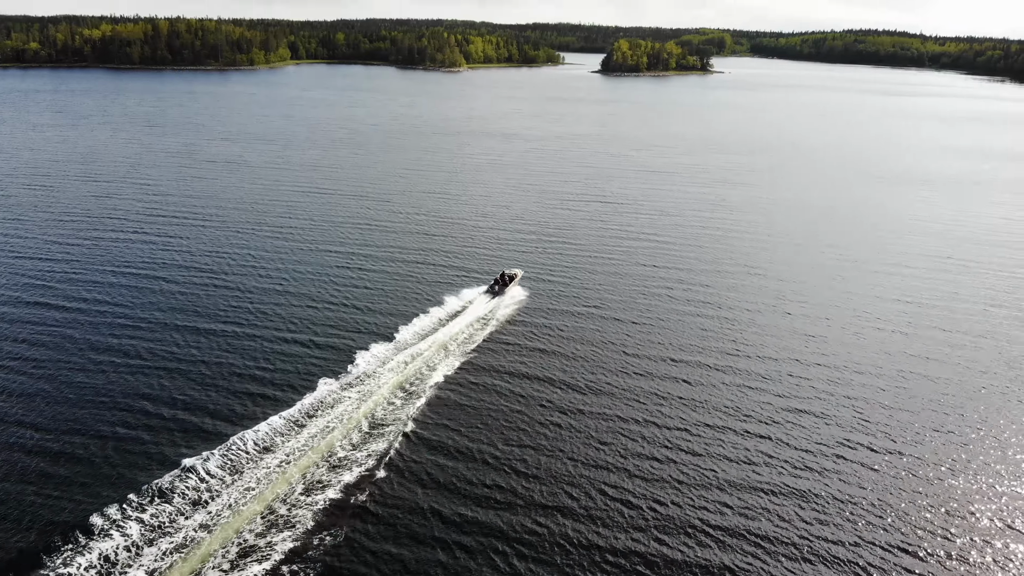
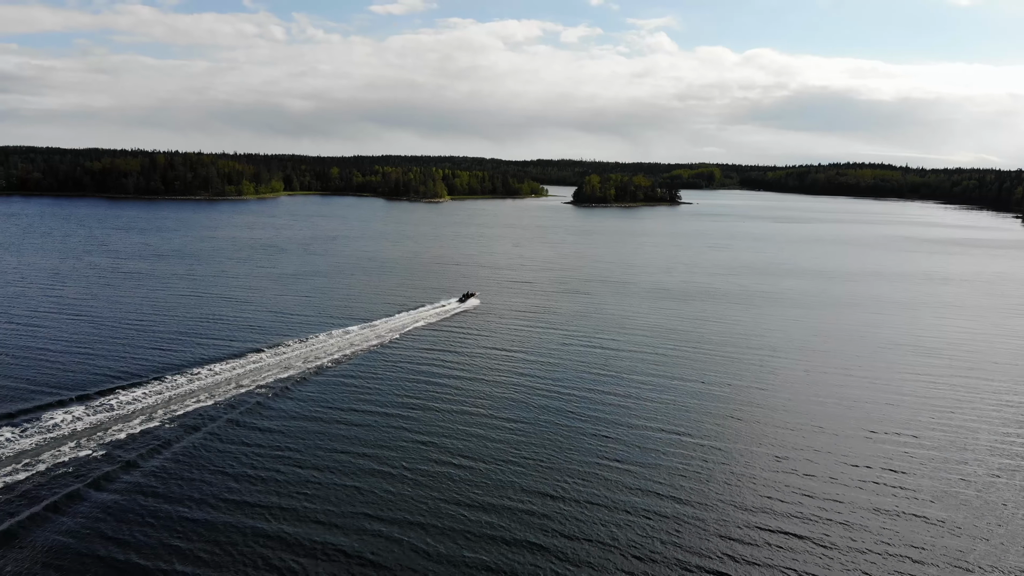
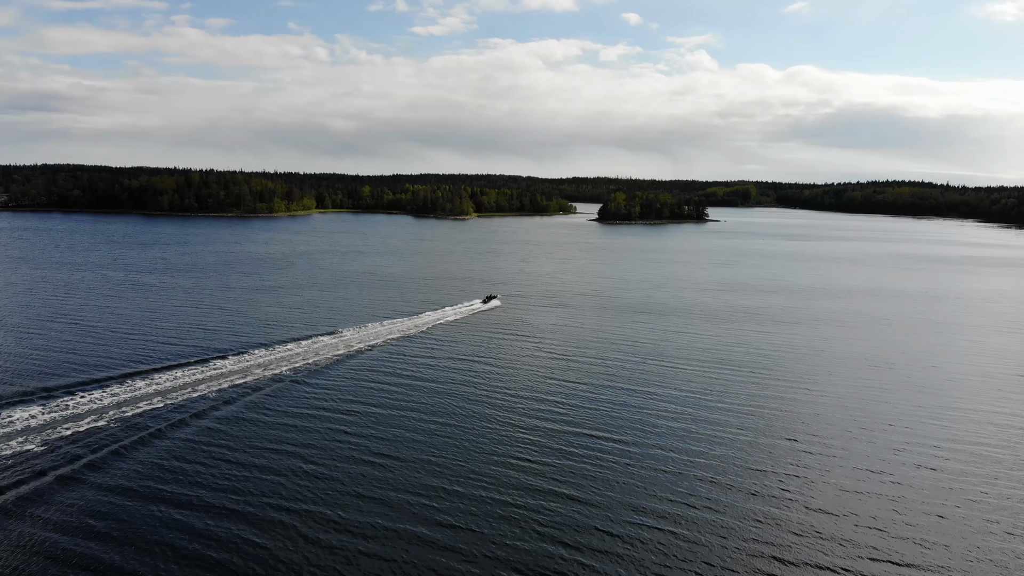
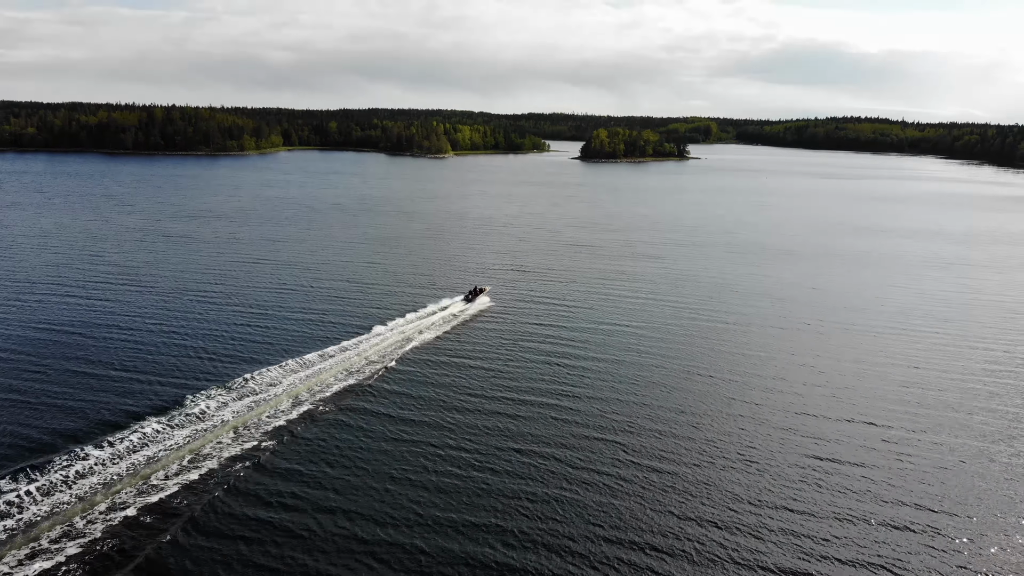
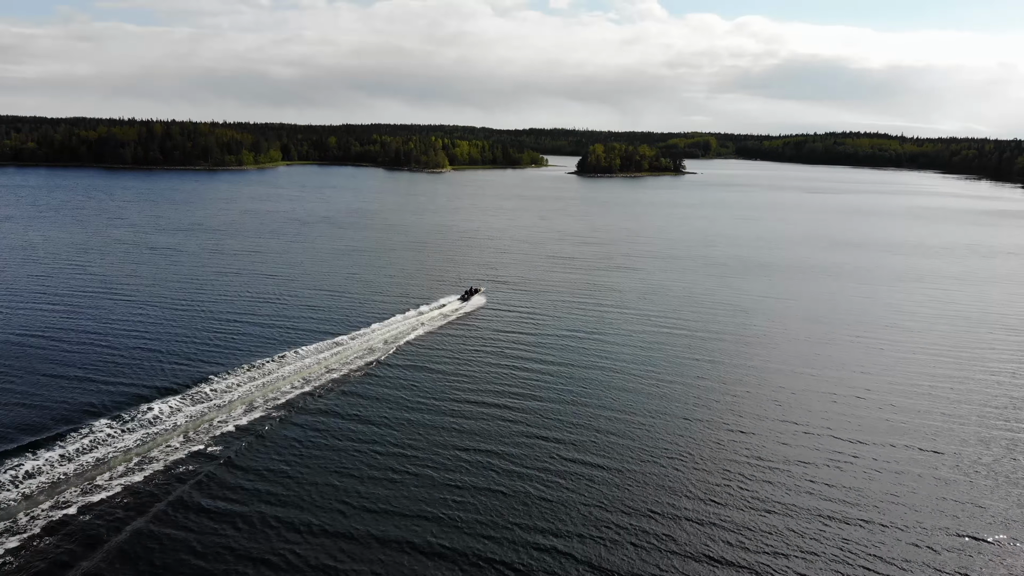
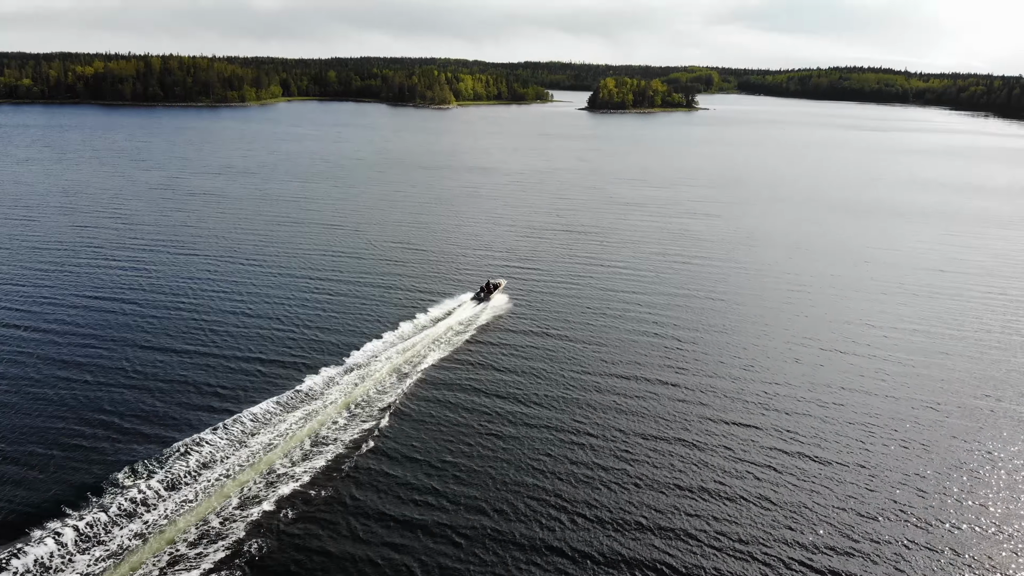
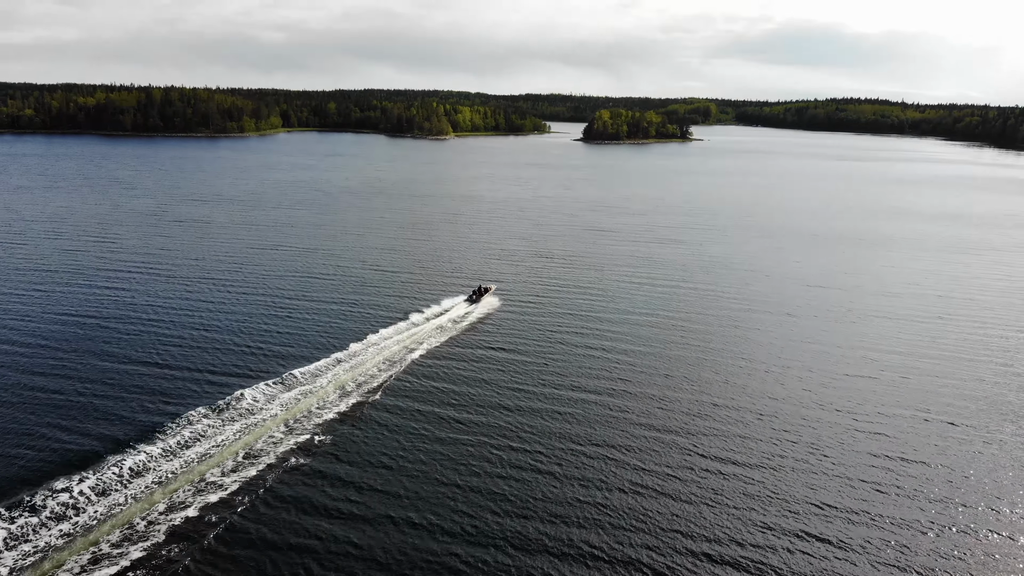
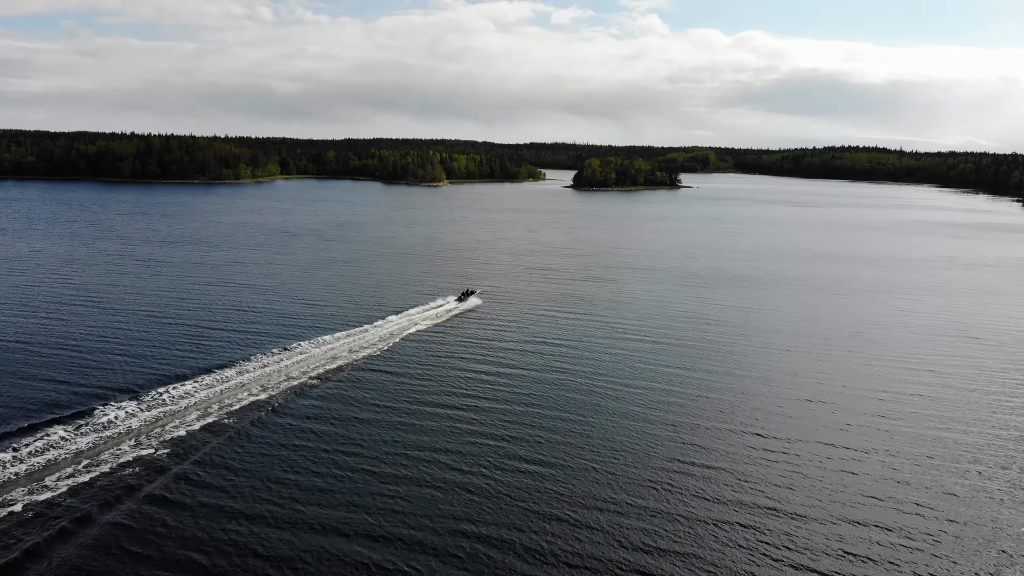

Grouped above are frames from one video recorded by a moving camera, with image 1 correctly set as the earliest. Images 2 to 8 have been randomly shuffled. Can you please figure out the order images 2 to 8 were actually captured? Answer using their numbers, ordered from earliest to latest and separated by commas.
6, 7, 4, 5, 8, 2, 3
